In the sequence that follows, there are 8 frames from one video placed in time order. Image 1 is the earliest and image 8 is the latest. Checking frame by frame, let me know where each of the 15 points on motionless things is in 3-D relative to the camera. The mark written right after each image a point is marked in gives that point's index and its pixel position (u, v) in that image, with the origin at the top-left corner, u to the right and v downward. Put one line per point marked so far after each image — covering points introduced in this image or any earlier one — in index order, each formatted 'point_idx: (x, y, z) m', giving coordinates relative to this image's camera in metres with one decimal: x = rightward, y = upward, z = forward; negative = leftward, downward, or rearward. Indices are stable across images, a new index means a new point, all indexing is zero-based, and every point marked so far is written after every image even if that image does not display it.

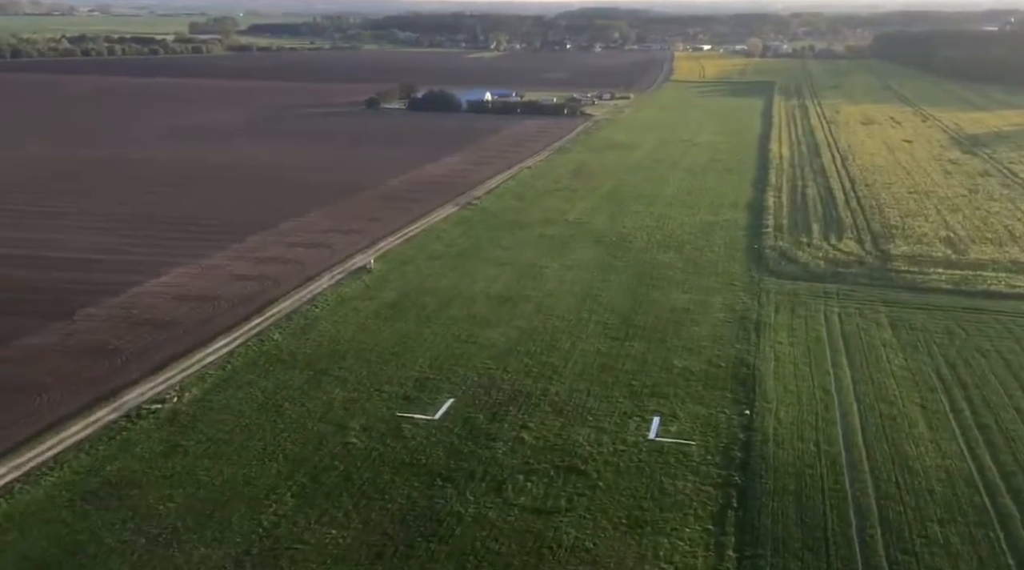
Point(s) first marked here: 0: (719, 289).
0: (+3.6, -0.1, +17.5) m
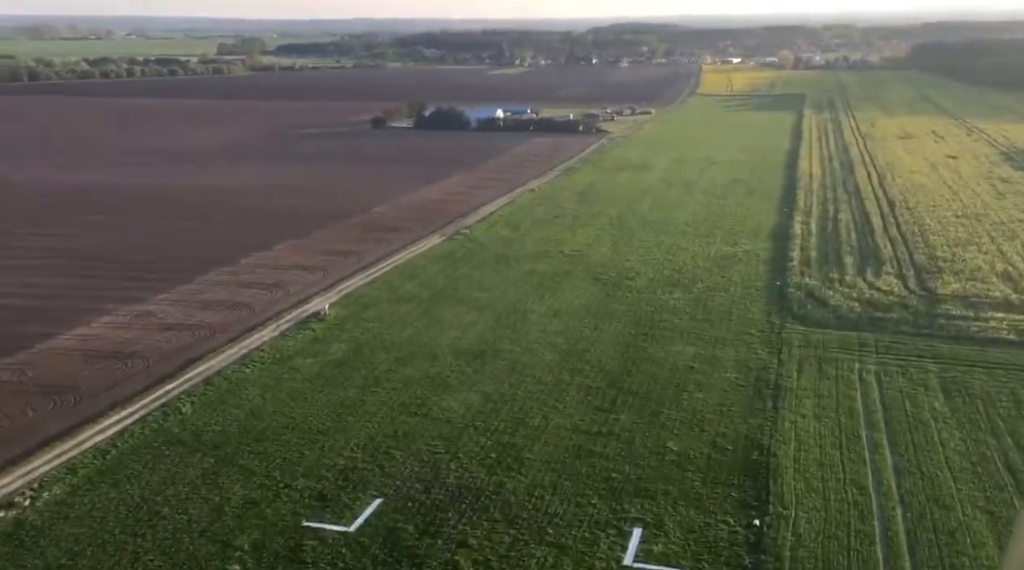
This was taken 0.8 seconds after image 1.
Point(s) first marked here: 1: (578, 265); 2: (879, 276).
0: (+3.2, -0.8, +14.7) m
1: (+1.3, +0.4, +19.9) m
2: (+6.7, +0.1, +18.3) m
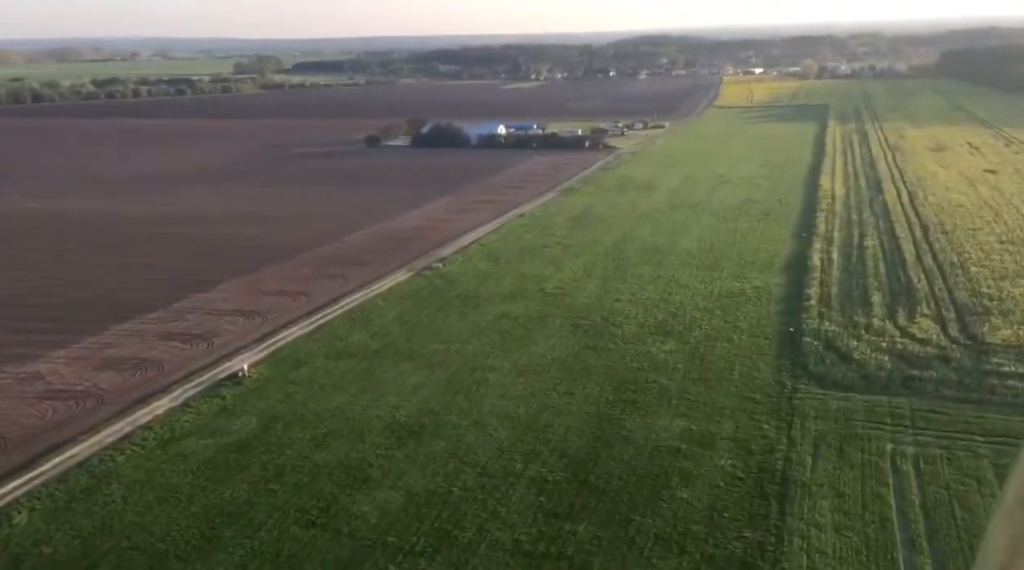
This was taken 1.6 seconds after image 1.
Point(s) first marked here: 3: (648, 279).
0: (+2.5, -1.5, +11.8) m
1: (+0.8, -0.4, +17.1) m
2: (+6.1, -0.6, +15.4) m
3: (+2.6, +0.1, +19.1) m
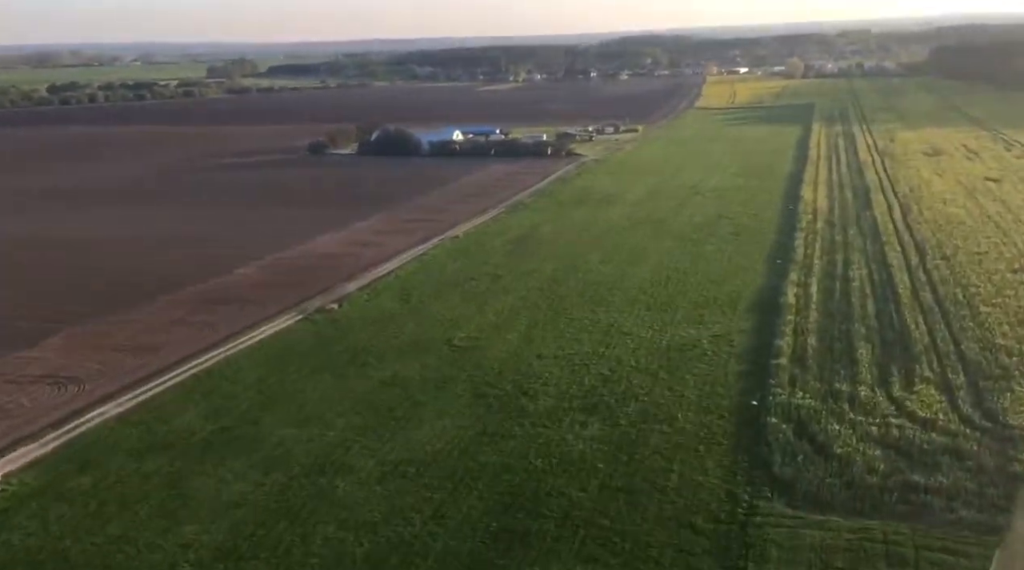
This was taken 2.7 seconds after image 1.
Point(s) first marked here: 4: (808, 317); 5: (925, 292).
0: (+1.2, -2.2, +8.2) m
1: (-0.6, -1.1, +13.5) m
2: (+4.7, -1.2, +11.9) m
3: (+1.1, -0.6, +15.5) m
4: (+4.5, -0.5, +15.2) m
5: (+6.7, -0.1, +16.3) m
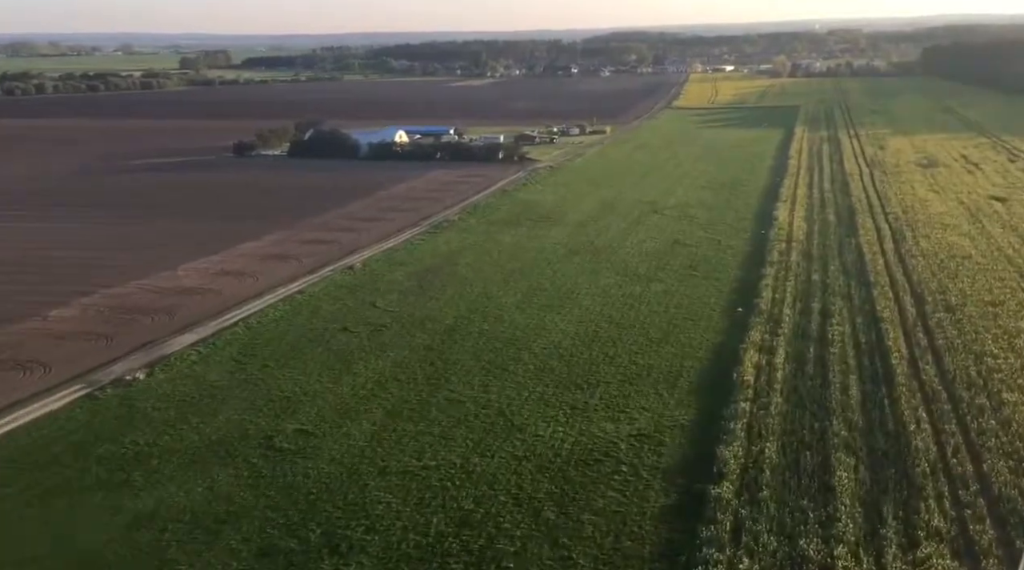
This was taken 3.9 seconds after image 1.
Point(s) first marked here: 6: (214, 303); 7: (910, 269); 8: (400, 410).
0: (-0.4, -3.0, +4.1) m
1: (-2.2, -1.9, +9.3) m
2: (+3.1, -2.1, +7.7) m
3: (-0.5, -1.4, +11.3) m
4: (+2.8, -1.3, +11.1) m
5: (+5.0, -1.0, +12.2) m
6: (-4.9, -0.3, +16.2) m
7: (+6.8, +0.3, +17.3) m
8: (-1.3, -1.4, +11.4) m
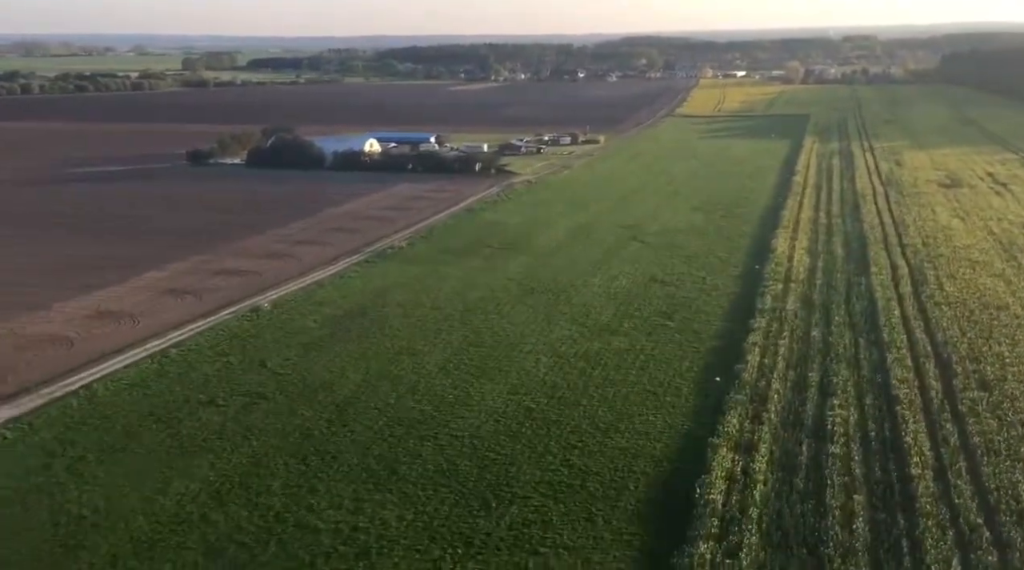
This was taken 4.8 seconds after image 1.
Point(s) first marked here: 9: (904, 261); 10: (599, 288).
0: (-1.6, -3.7, +0.9) m
1: (-3.3, -2.6, +6.1) m
2: (+2.0, -2.8, +4.5) m
3: (-1.6, -2.1, +8.1) m
4: (+1.8, -2.1, +7.8) m
5: (+4.0, -1.7, +9.0) m
6: (-5.8, -1.0, +13.1) m
7: (+5.9, -0.5, +14.0) m
8: (-2.3, -2.1, +8.2) m
9: (+7.0, +0.4, +18.0) m
10: (+1.5, 0.0, +17.2) m
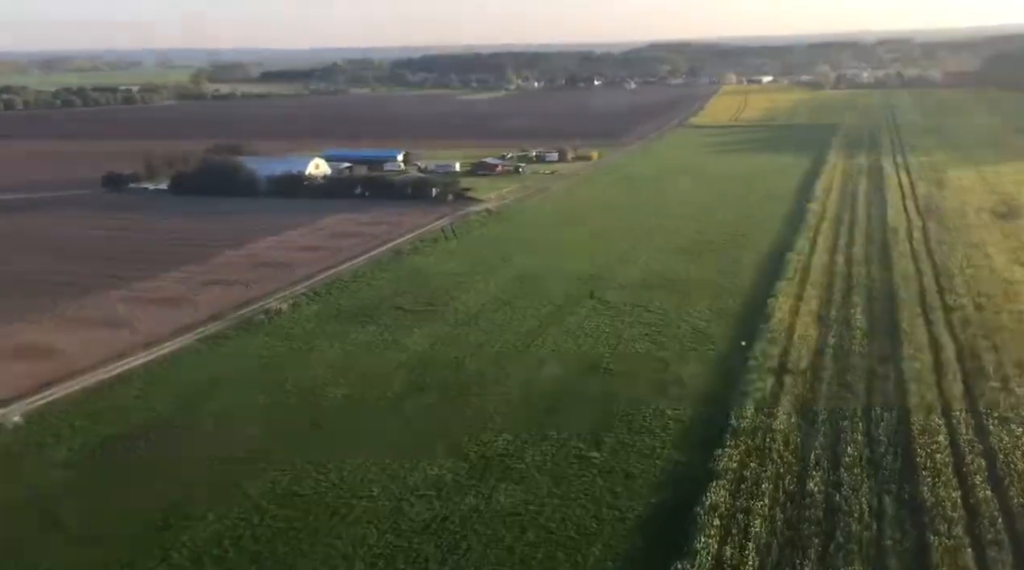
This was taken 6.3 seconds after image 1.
0: (-3.5, -4.7, -4.1) m
1: (-5.1, -3.6, +1.2) m
2: (+0.2, -3.8, -0.6) m
3: (-3.3, -3.2, +3.2) m
4: (0.0, -3.1, +2.8) m
5: (+2.3, -2.8, +3.9) m
6: (-7.4, -2.1, +8.3) m
7: (+4.3, -1.6, +8.9) m
8: (-4.0, -3.2, +3.3) m
9: (+5.6, -0.7, +12.8) m
10: (0.0, -1.1, +12.1) m
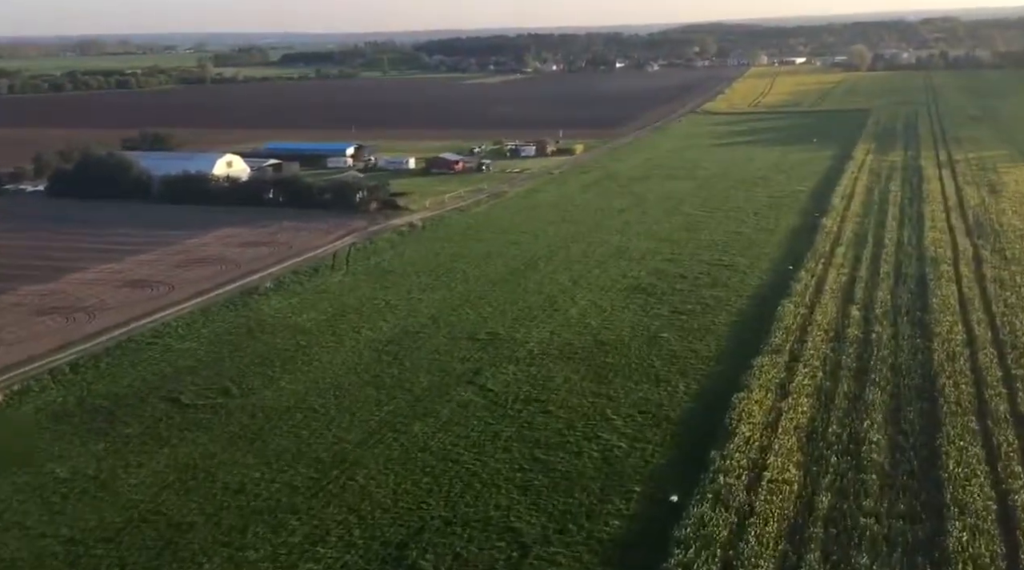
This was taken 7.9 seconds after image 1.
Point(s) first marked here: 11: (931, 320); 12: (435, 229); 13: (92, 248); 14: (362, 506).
0: (-6.0, -5.9, -9.3) m
1: (-7.4, -4.7, -4.0) m
2: (-2.2, -4.9, -6.0) m
3: (-5.5, -4.2, -2.1) m
4: (-2.2, -4.2, -2.6) m
5: (+0.1, -3.8, -1.6) m
6: (-9.4, -3.0, +3.1) m
7: (+2.3, -2.6, +3.3) m
8: (-6.2, -4.2, -2.0) m
9: (+3.7, -1.6, +7.2) m
10: (-1.8, -2.0, +6.7) m
11: (+4.9, -0.4, +11.8) m
12: (-1.5, +1.0, +19.2) m
13: (-7.6, +0.6, +17.9) m
14: (-1.2, -1.7, +7.8) m
